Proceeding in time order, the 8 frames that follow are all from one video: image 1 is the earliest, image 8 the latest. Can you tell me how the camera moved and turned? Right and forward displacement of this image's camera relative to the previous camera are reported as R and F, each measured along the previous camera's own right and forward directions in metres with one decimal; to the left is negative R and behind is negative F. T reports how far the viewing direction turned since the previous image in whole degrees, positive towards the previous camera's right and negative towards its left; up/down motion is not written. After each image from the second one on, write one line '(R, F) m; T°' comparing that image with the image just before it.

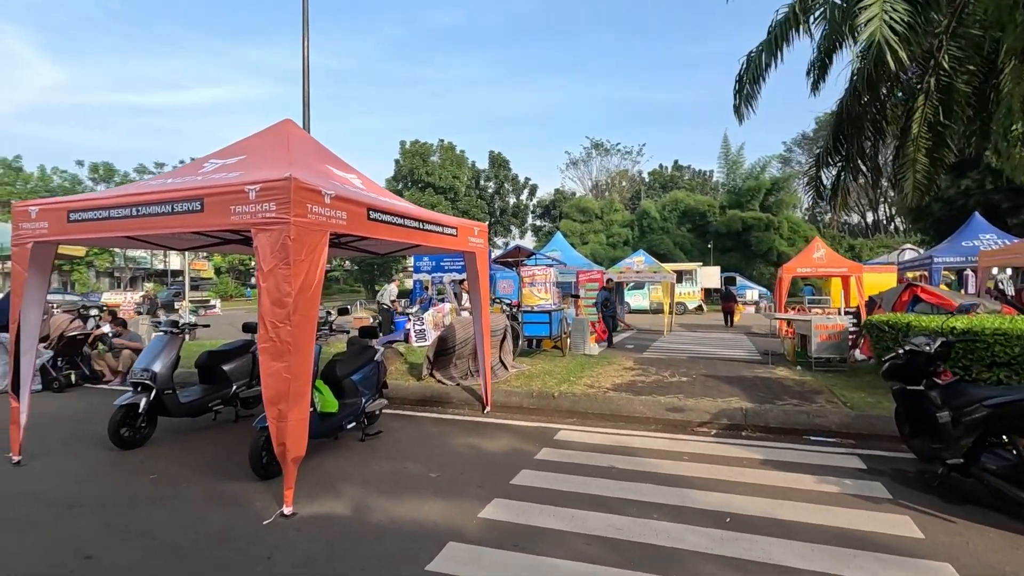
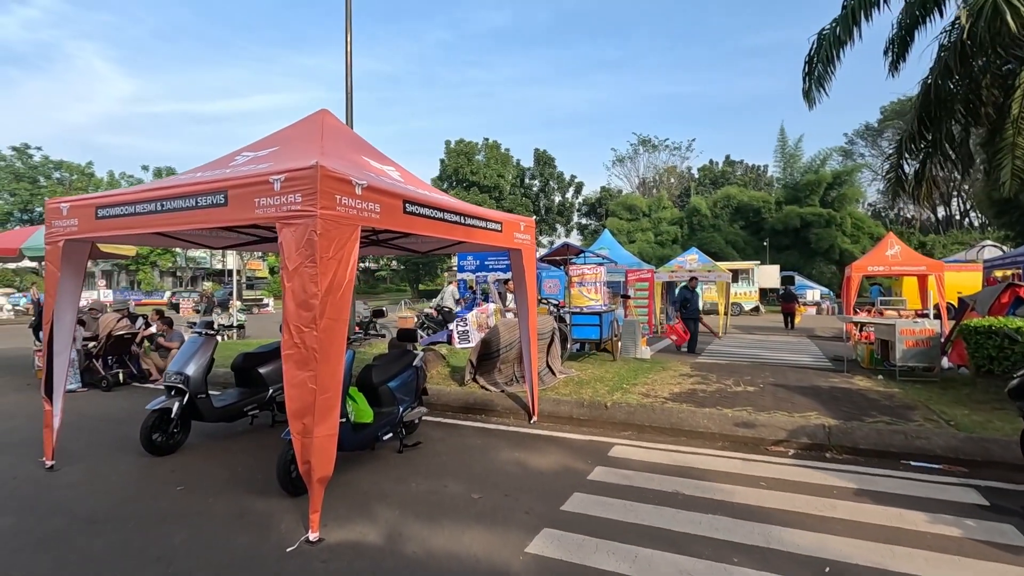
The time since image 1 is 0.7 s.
(-0.1, +0.6) m; -5°
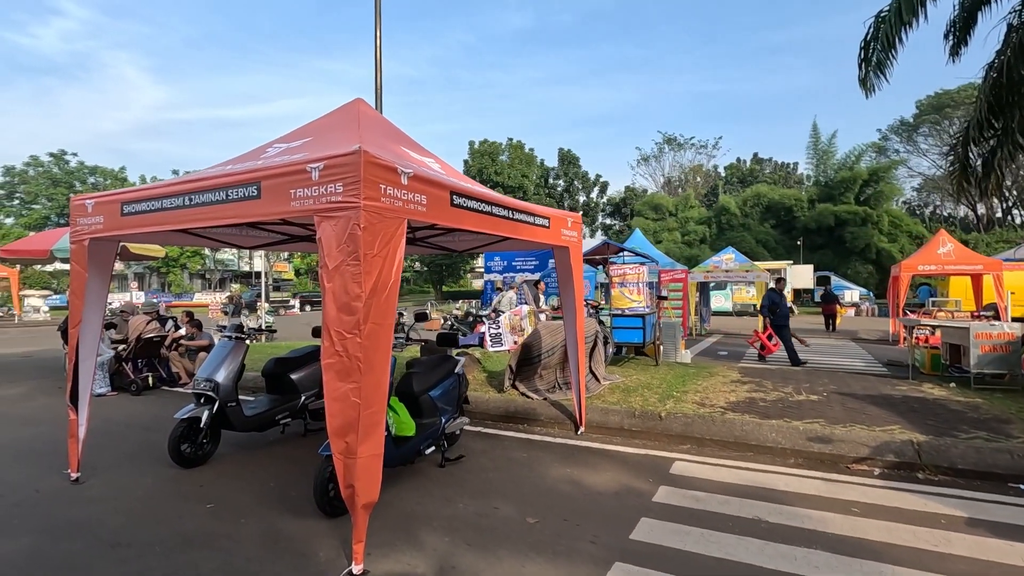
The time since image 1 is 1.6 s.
(-0.3, +0.5) m; -2°
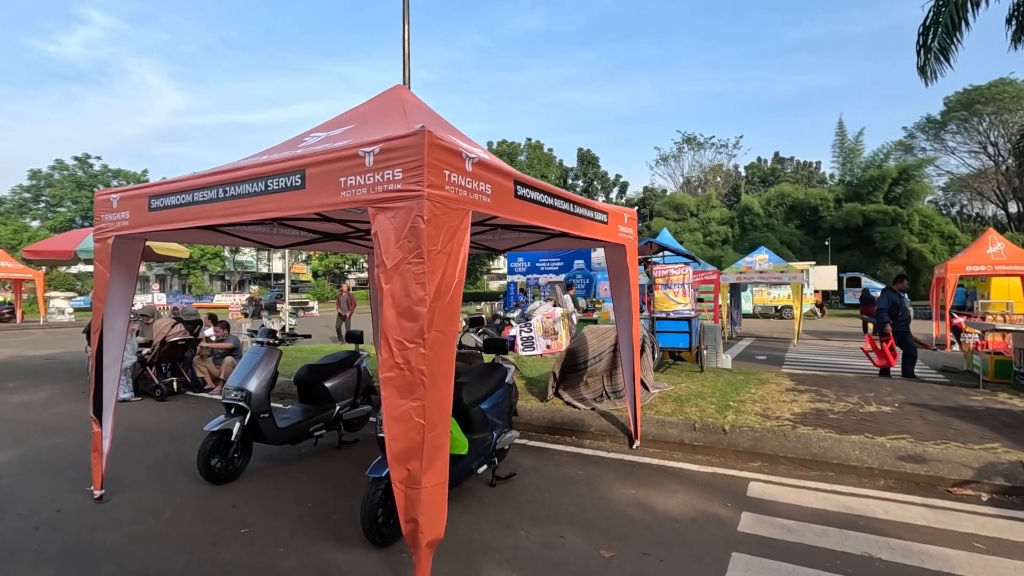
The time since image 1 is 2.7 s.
(-0.4, +0.5) m; -2°
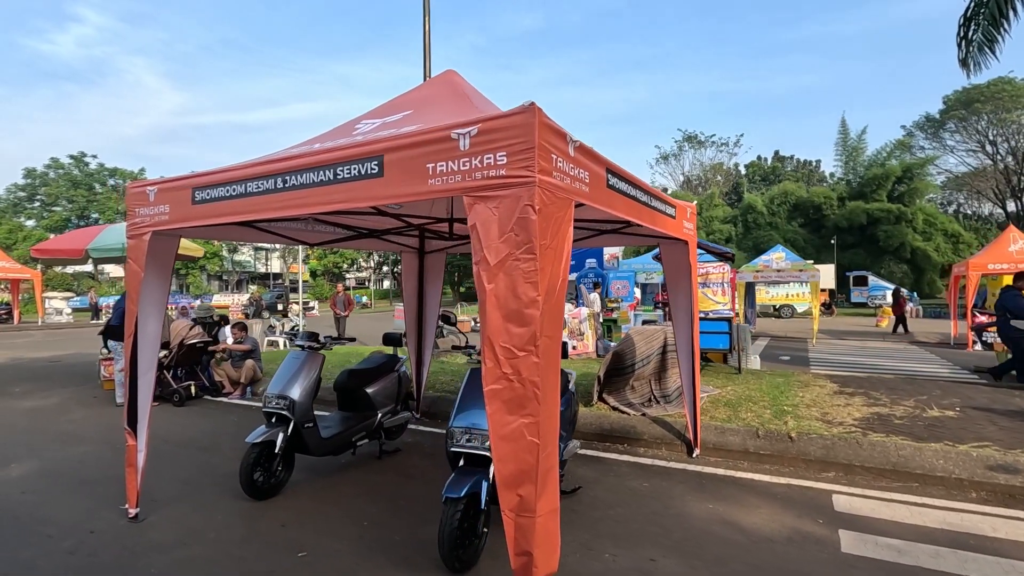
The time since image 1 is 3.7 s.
(-0.6, +0.4) m; 0°
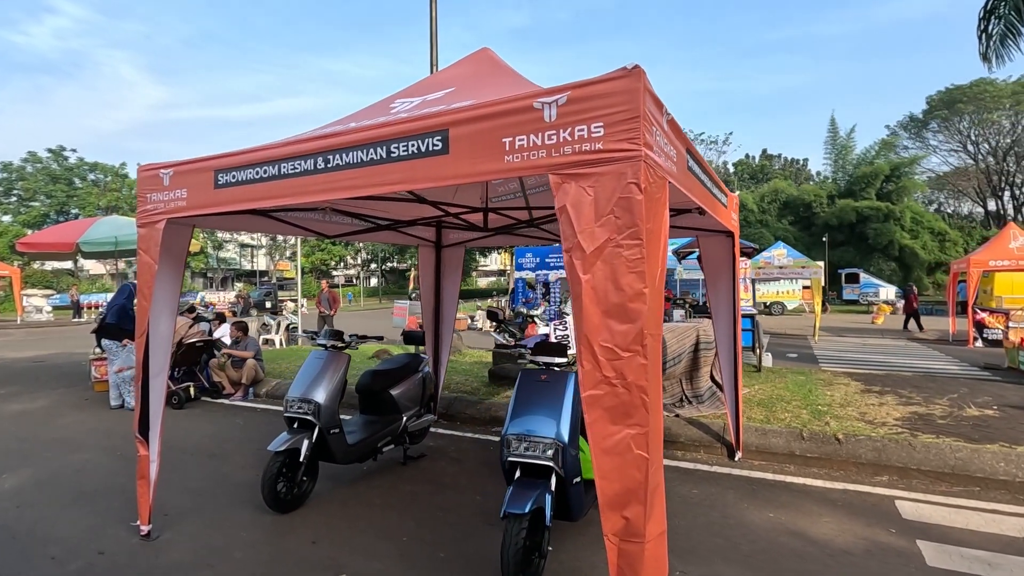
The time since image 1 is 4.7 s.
(-0.5, +0.3) m; +1°
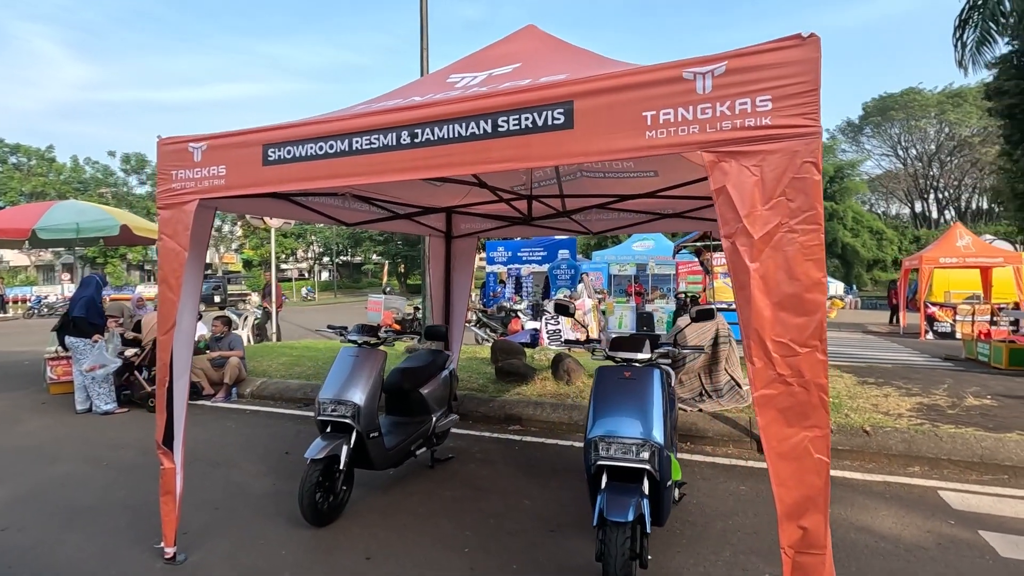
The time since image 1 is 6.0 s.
(-0.8, +0.3) m; +5°
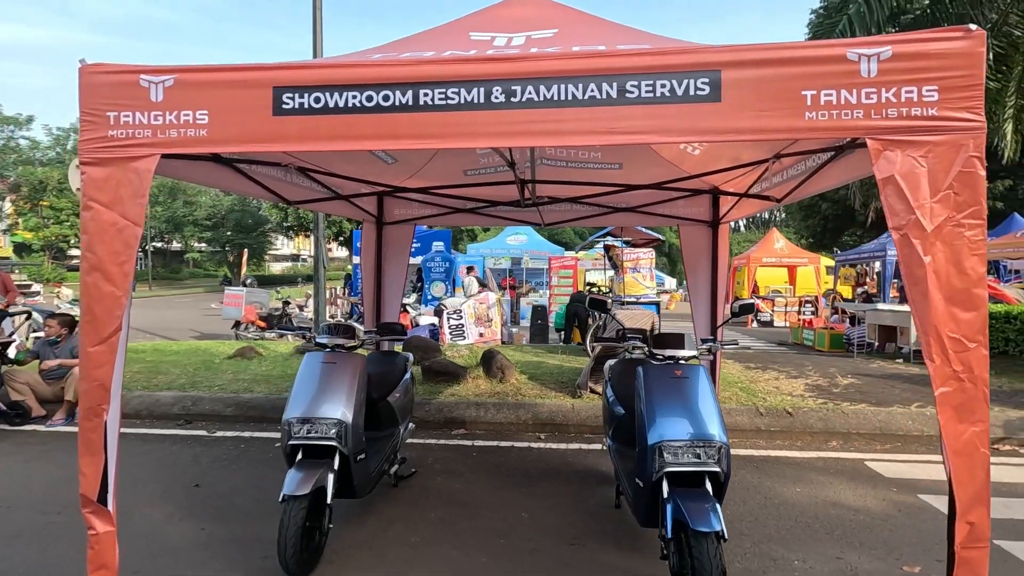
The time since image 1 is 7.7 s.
(-1.1, +0.6) m; +17°
